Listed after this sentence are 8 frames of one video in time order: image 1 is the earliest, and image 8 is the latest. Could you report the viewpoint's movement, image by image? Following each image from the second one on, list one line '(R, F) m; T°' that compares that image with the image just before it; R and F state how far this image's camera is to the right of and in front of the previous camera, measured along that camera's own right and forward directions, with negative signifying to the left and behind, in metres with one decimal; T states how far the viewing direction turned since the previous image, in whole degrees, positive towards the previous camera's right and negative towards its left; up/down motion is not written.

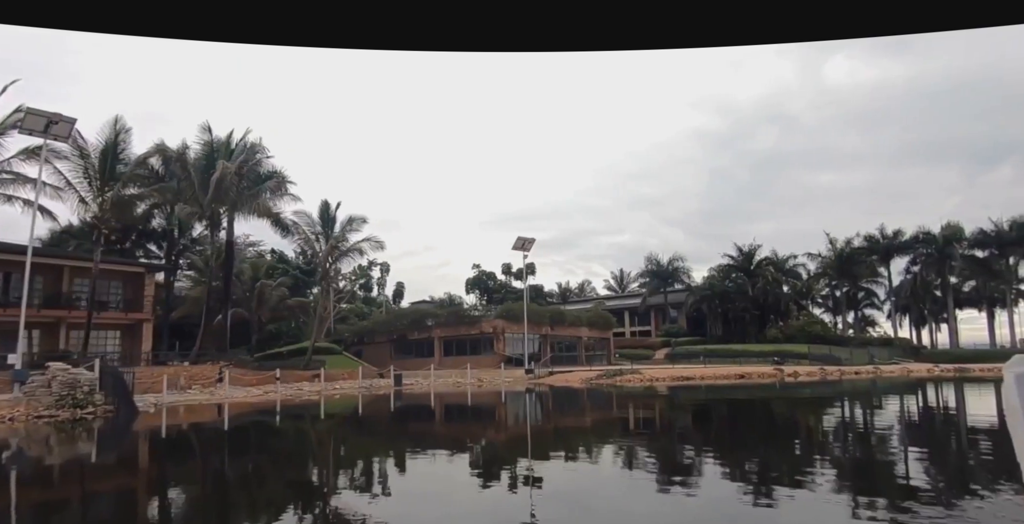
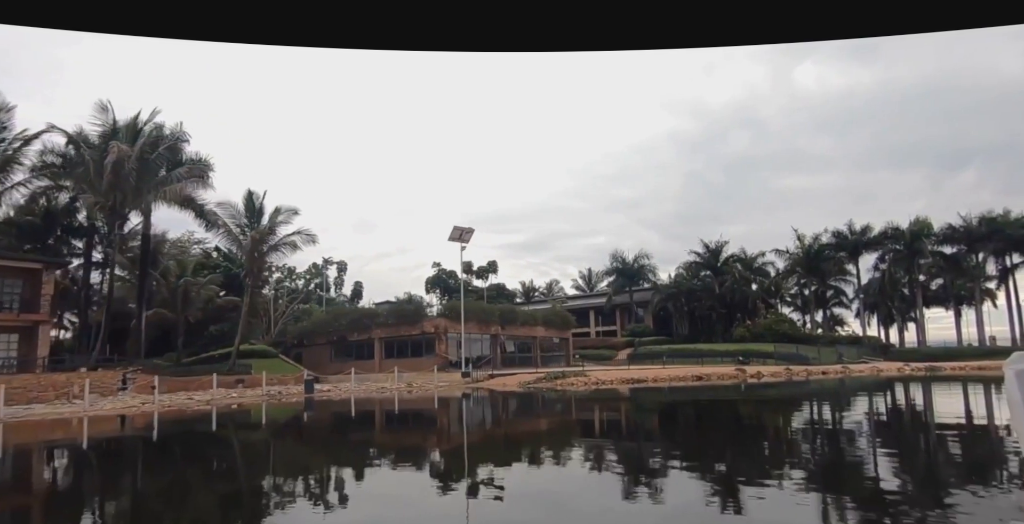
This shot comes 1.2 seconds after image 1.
(+0.4, +0.8) m; +2°
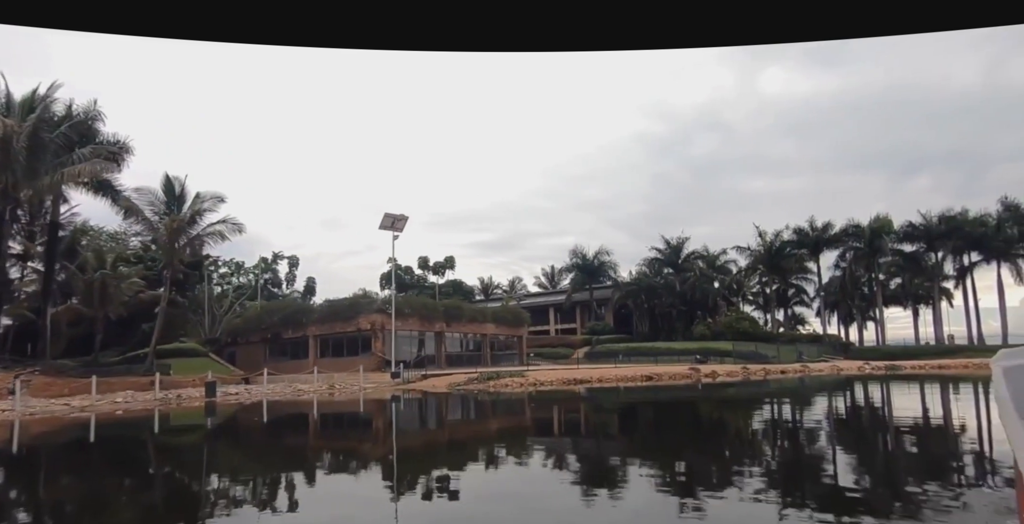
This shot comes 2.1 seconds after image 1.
(+0.3, +0.6) m; +3°
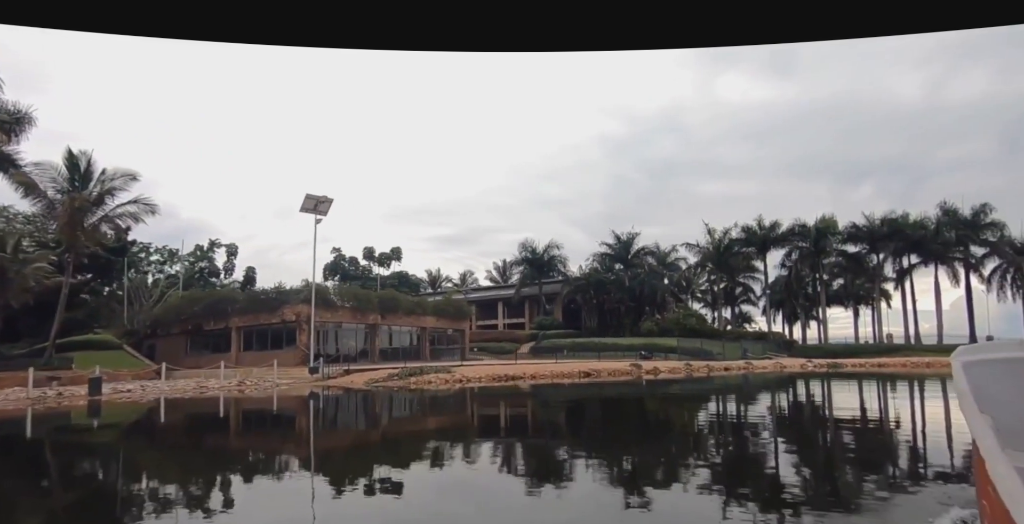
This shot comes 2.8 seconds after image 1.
(+0.2, +0.4) m; +4°
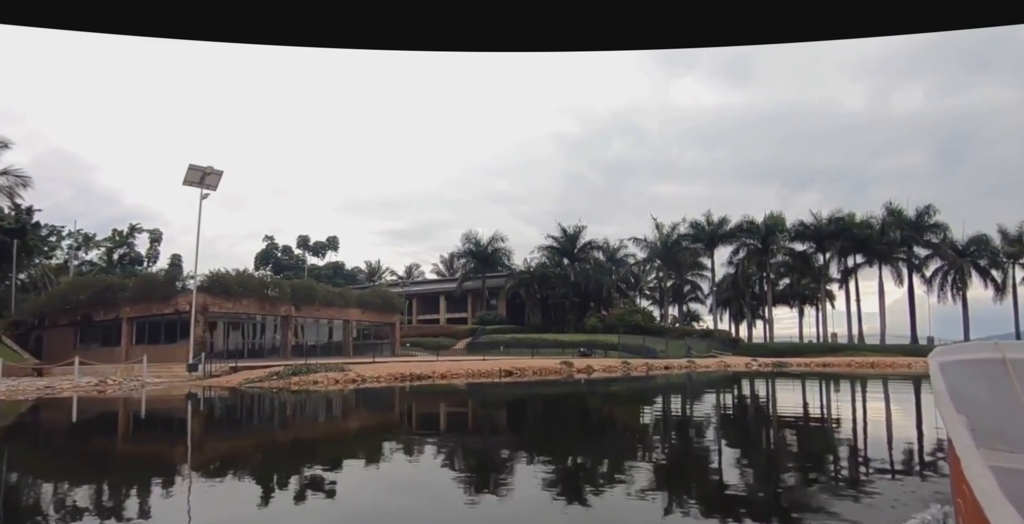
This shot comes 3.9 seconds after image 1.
(+0.3, +0.7) m; +4°
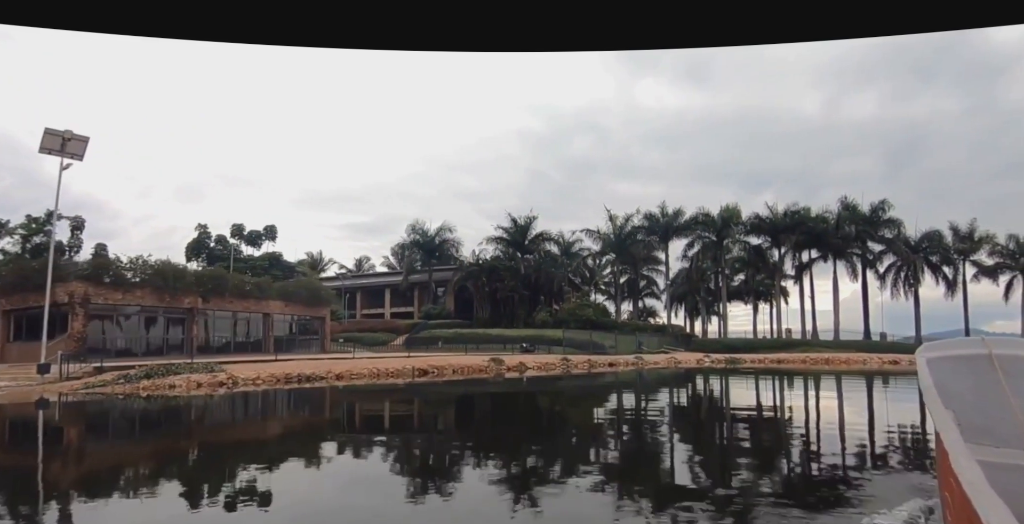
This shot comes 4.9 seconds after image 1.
(+0.3, +0.7) m; +3°
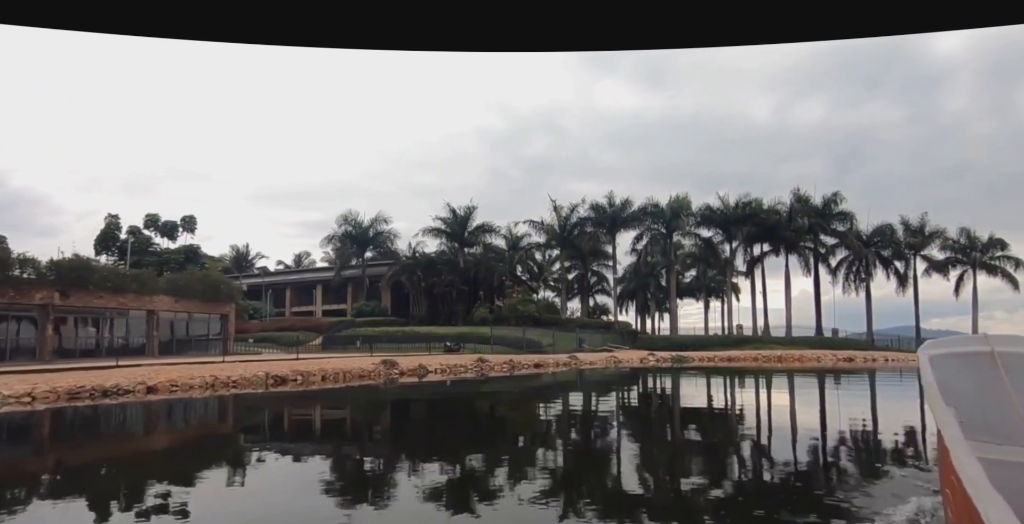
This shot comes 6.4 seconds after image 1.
(+0.4, +1.0) m; +3°
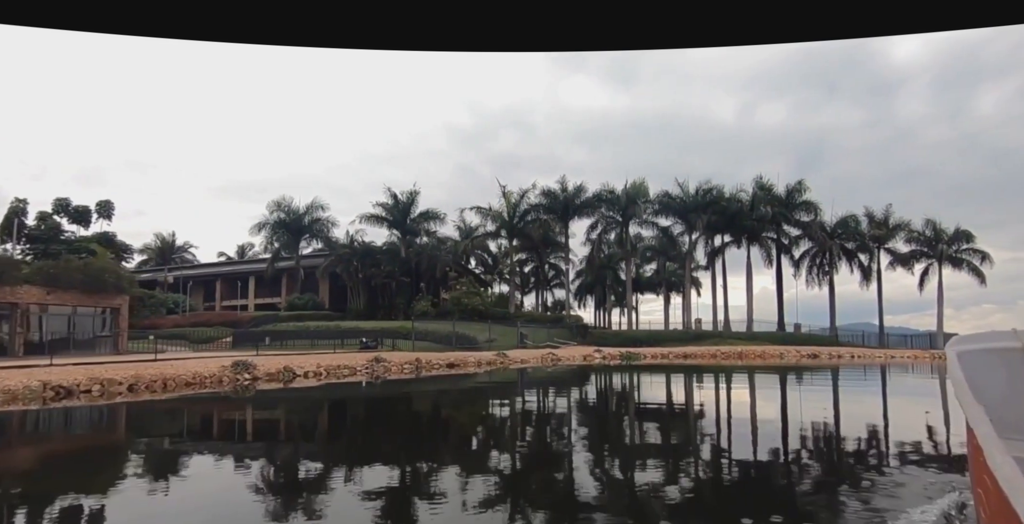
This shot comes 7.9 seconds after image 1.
(+0.4, +1.0) m; +3°
